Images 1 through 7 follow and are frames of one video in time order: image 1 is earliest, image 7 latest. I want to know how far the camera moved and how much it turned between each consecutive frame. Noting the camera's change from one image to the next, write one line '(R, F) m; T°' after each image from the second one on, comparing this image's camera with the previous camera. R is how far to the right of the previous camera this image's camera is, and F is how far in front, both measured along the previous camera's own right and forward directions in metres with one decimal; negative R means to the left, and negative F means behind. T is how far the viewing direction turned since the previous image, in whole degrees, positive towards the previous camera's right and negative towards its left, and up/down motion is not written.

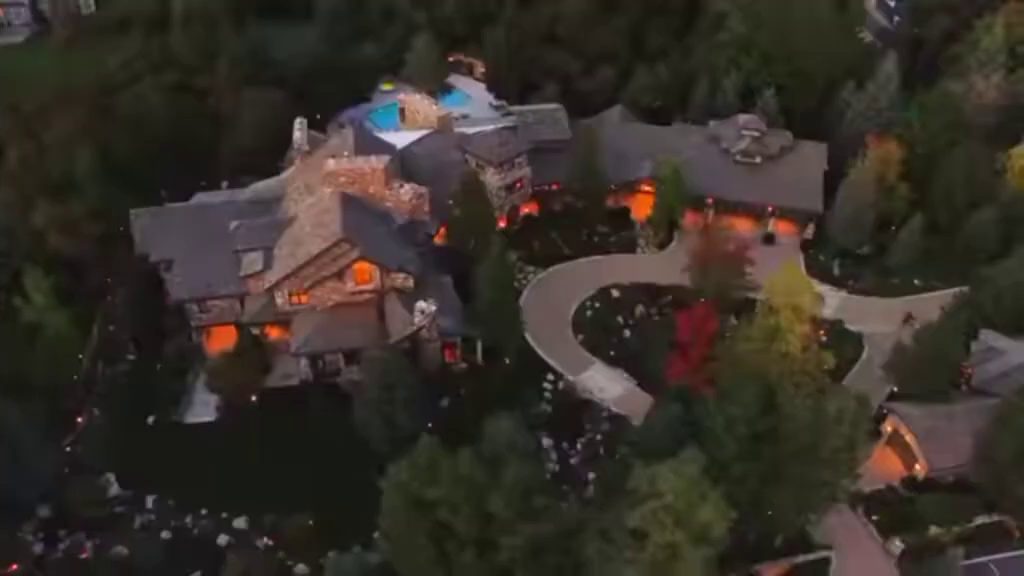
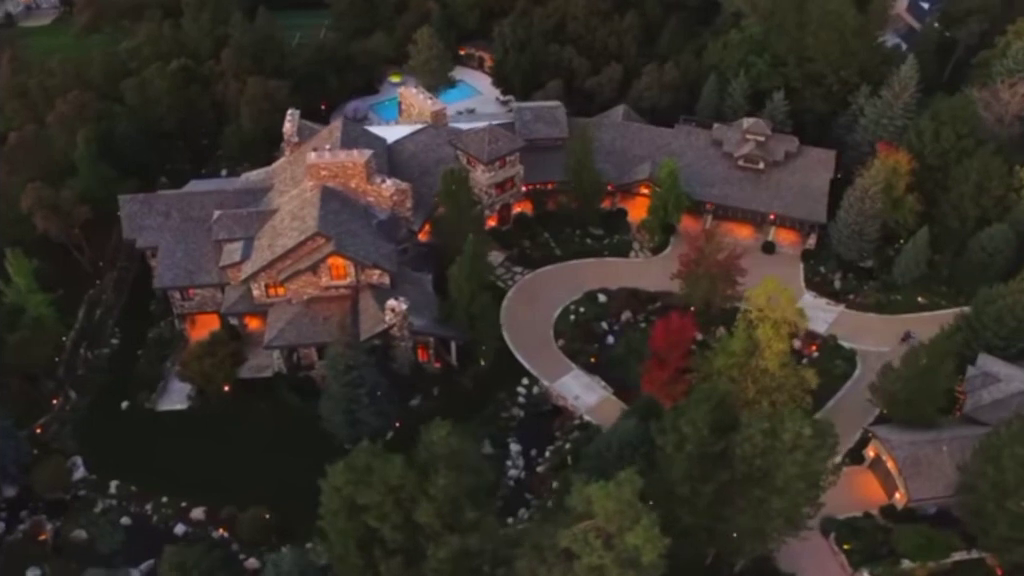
(+4.2, +1.1) m; -3°
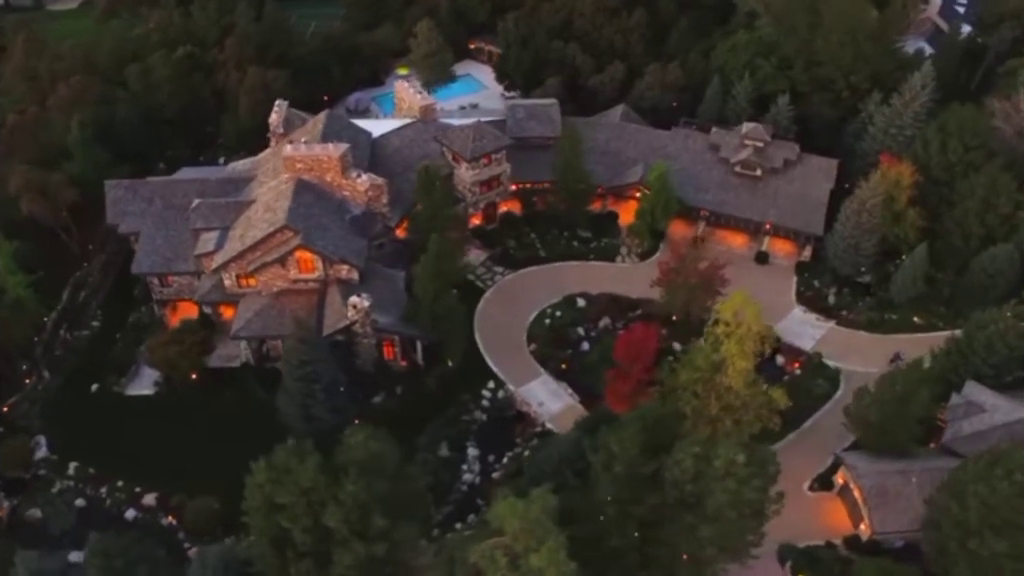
(+5.1, +1.1) m; -3°
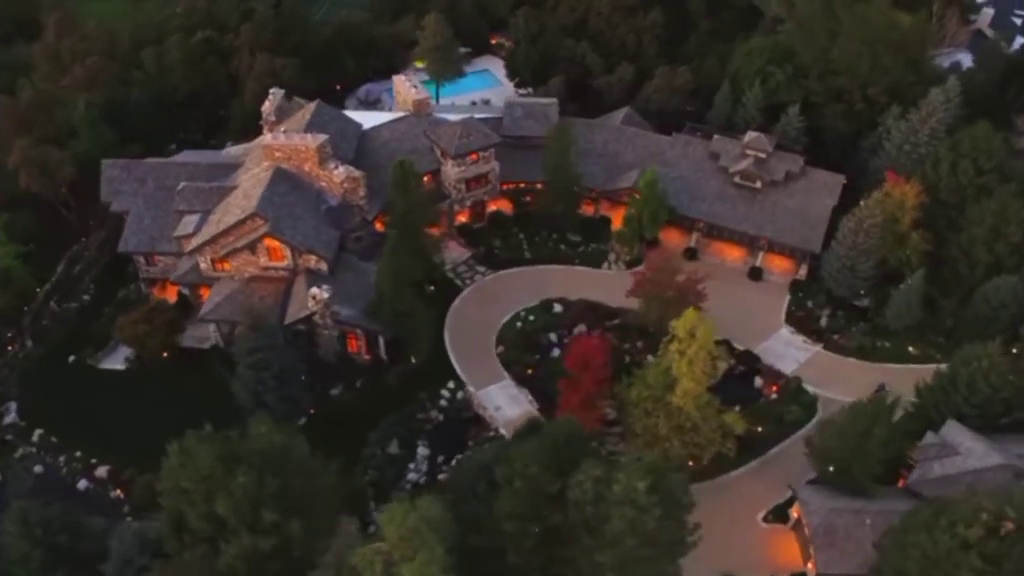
(+6.4, +1.1) m; -4°
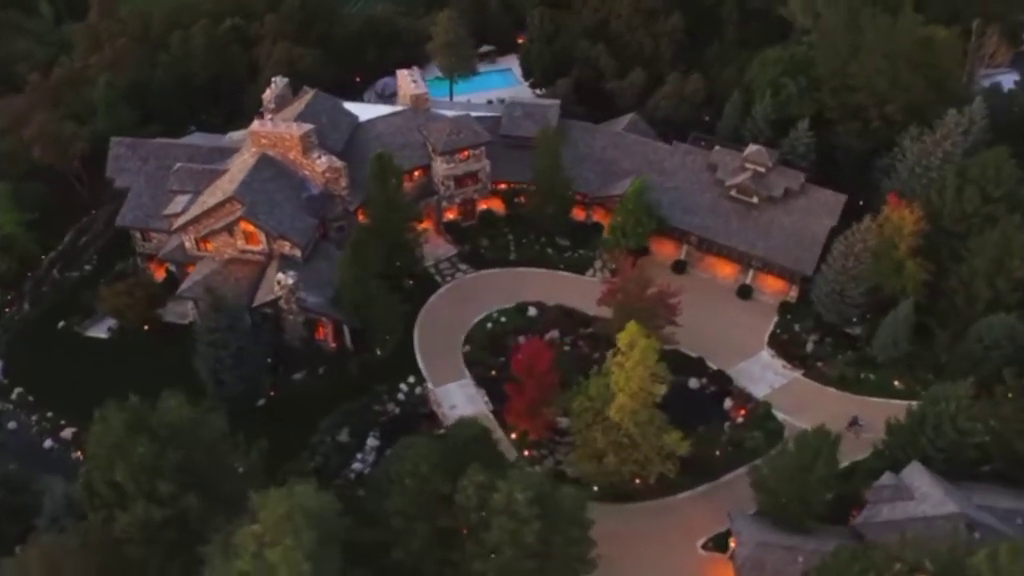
(+6.8, +0.7) m; -5°
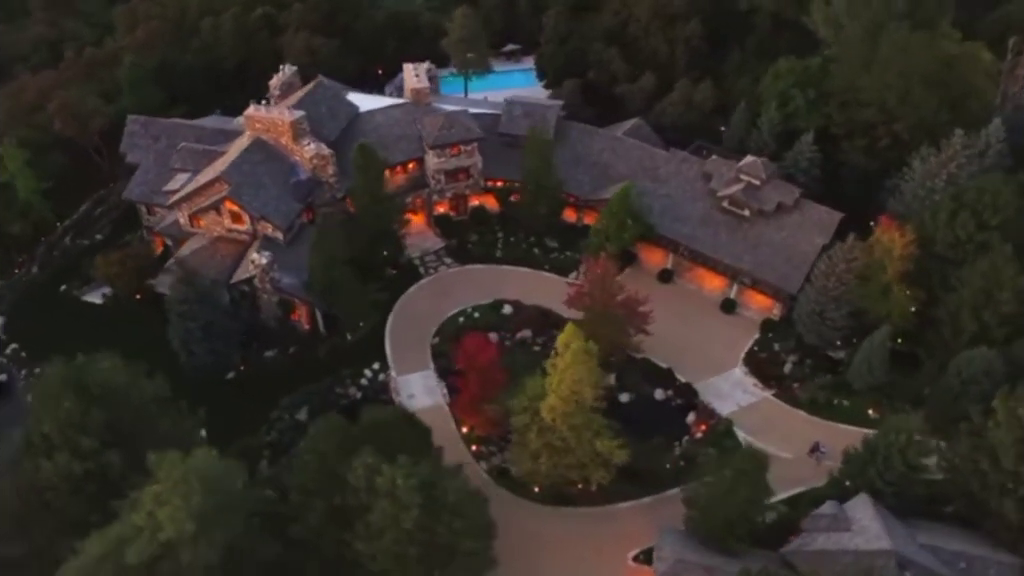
(+6.7, +0.1) m; -5°
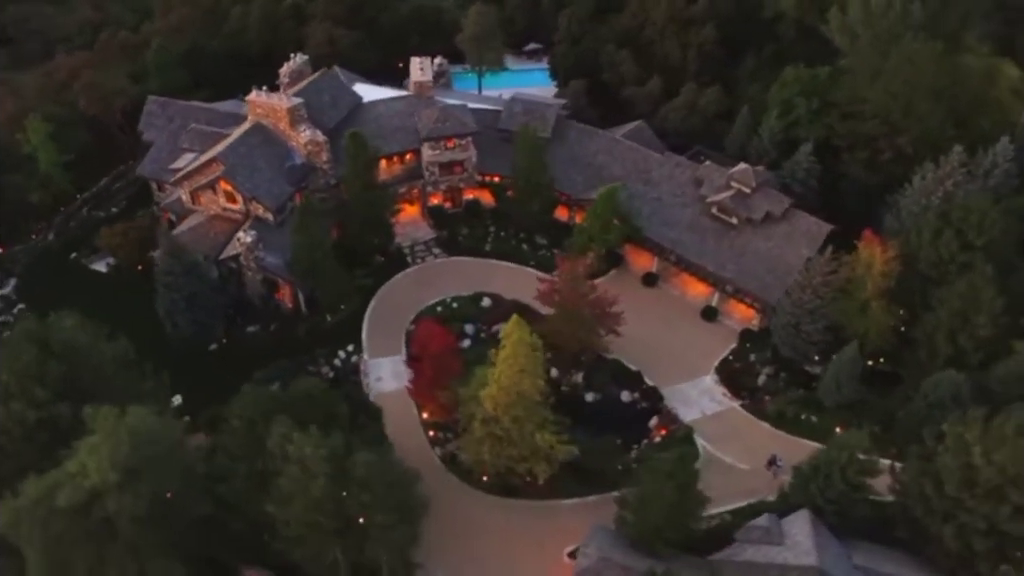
(+5.9, -0.4) m; -4°
